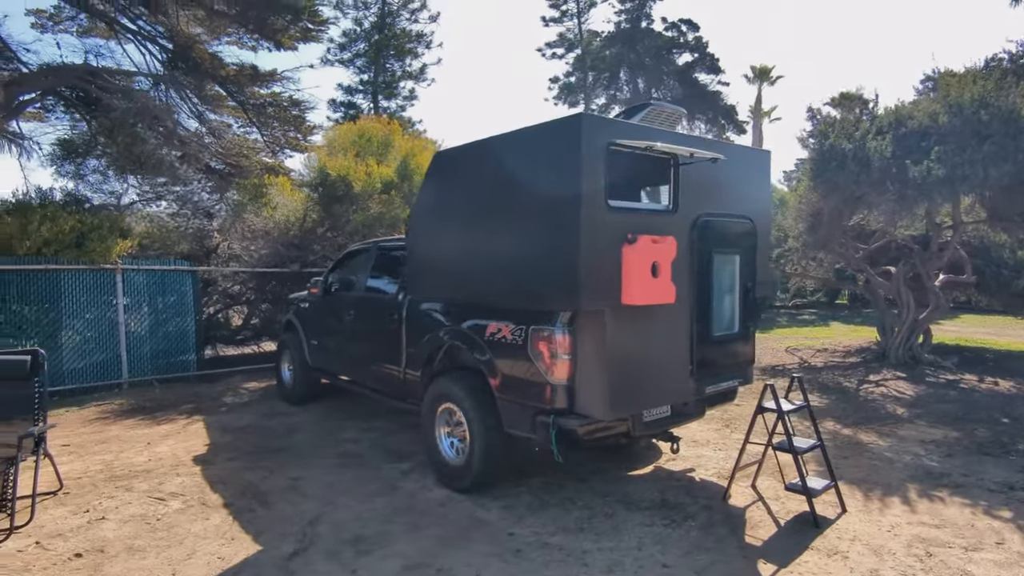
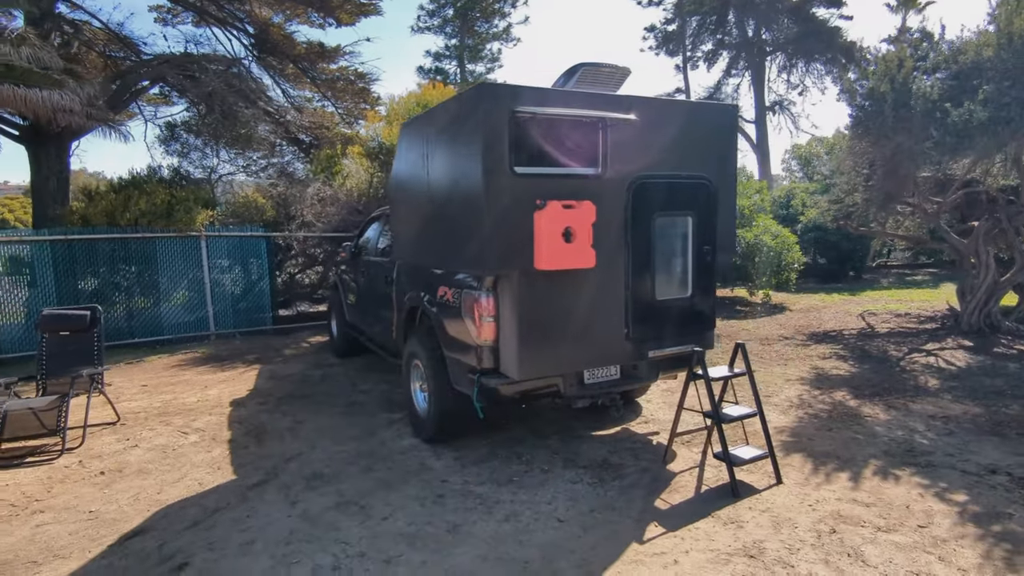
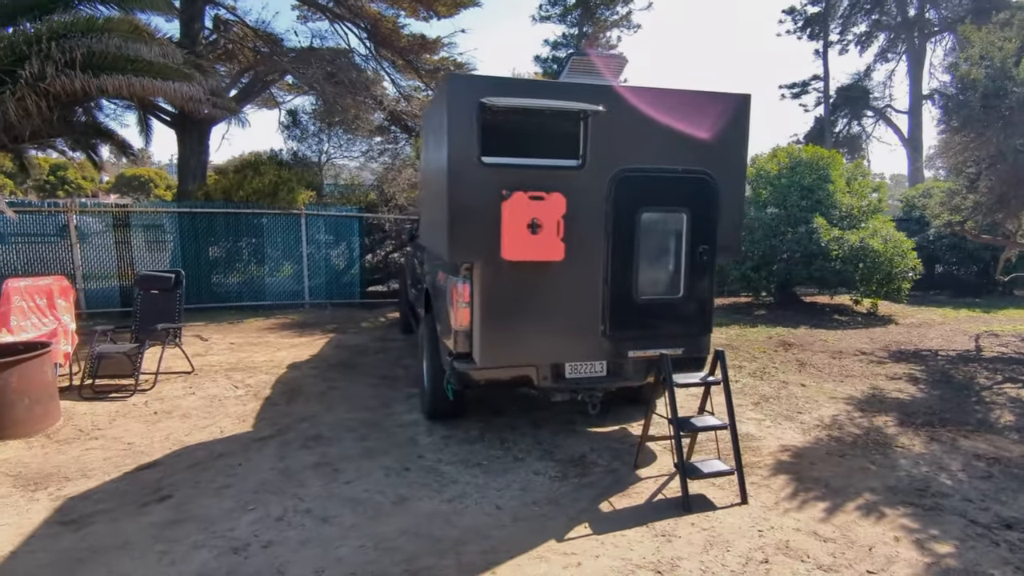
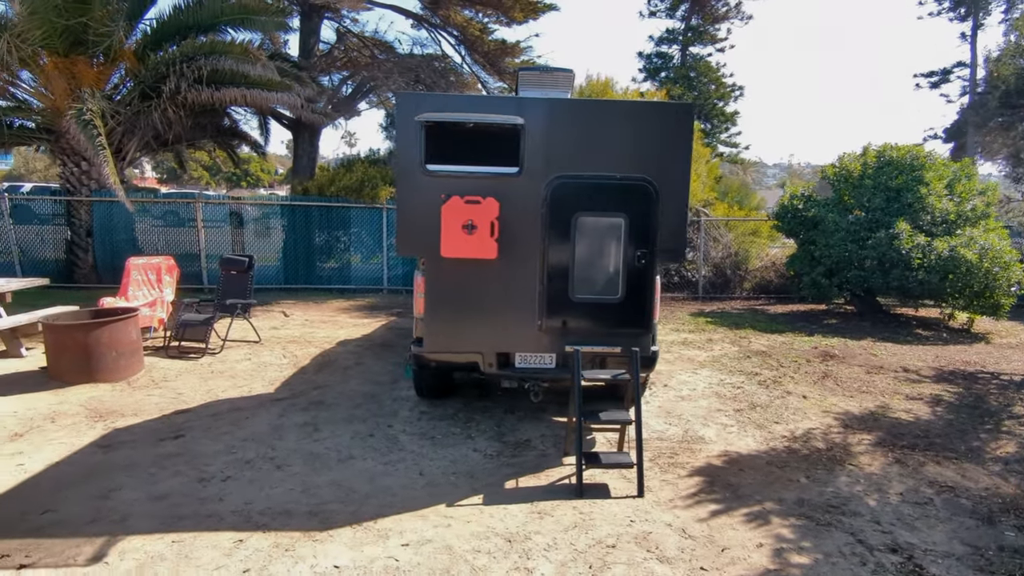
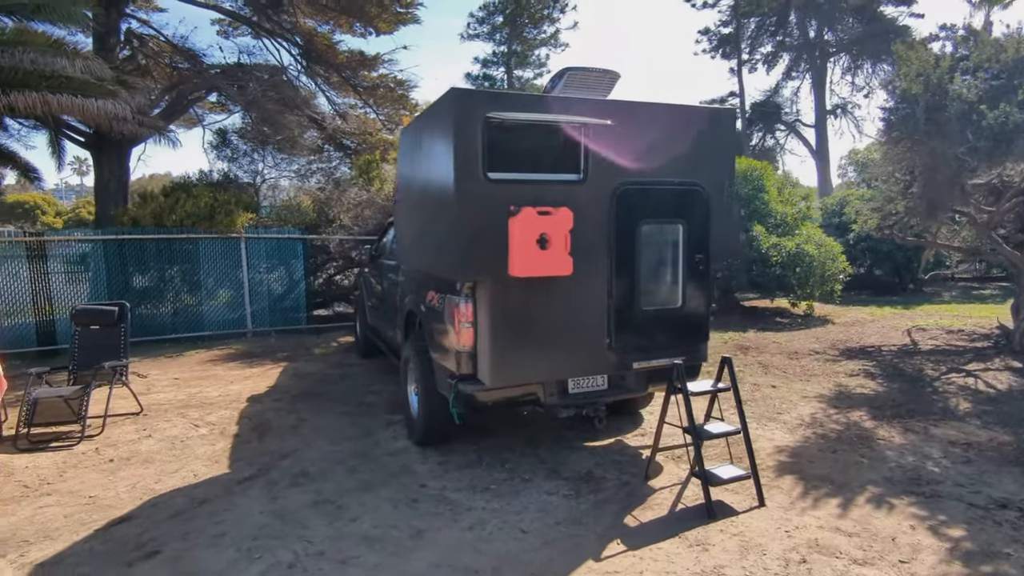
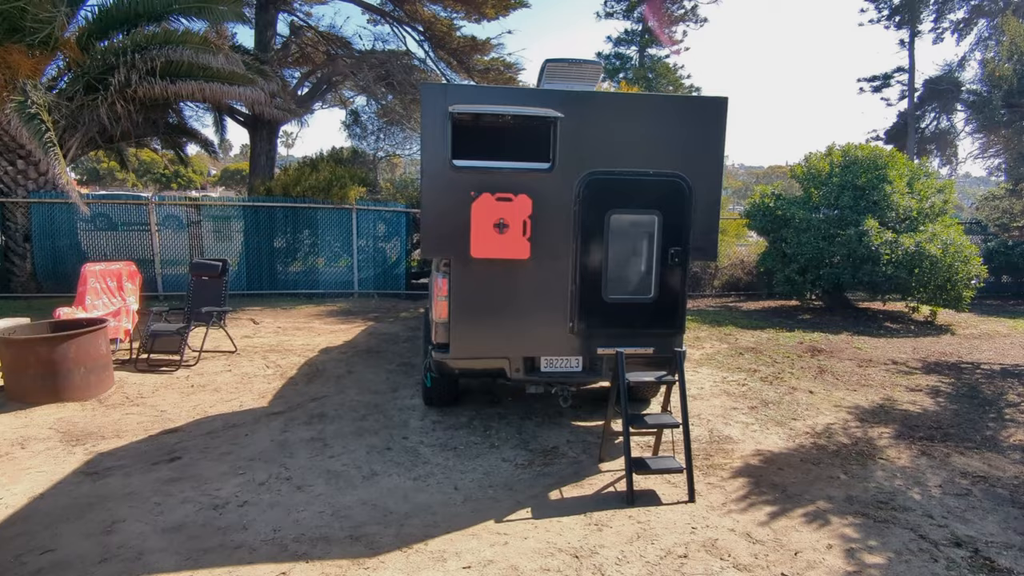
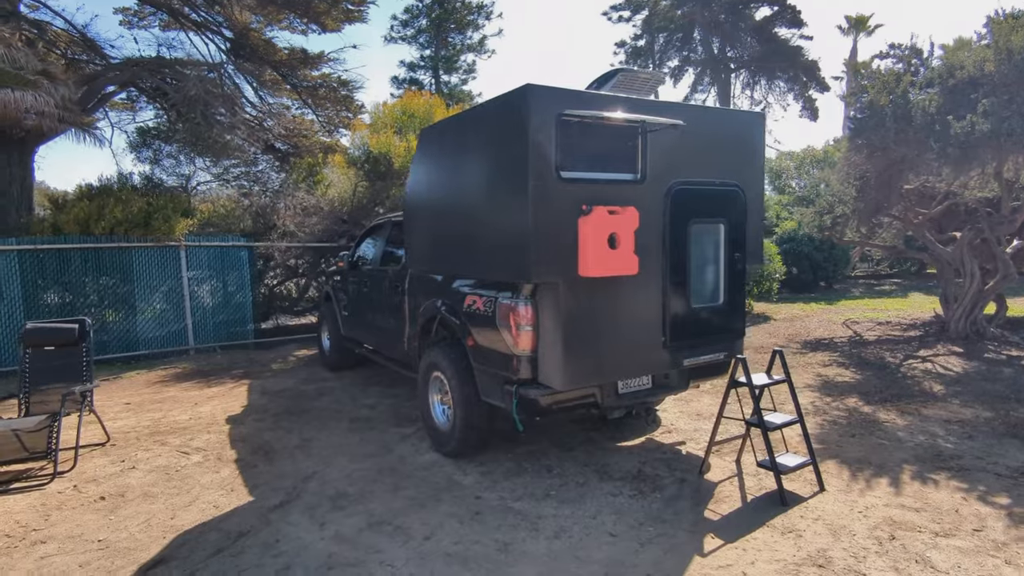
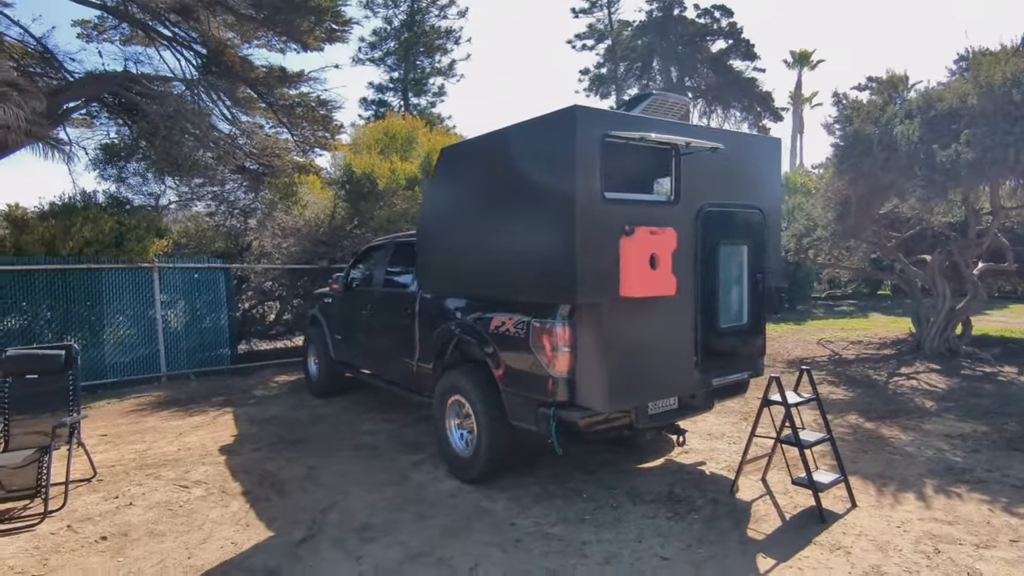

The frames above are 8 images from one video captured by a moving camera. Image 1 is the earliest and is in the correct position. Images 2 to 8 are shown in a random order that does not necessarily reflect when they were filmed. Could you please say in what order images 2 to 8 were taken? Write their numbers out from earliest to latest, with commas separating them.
8, 7, 2, 5, 3, 6, 4
